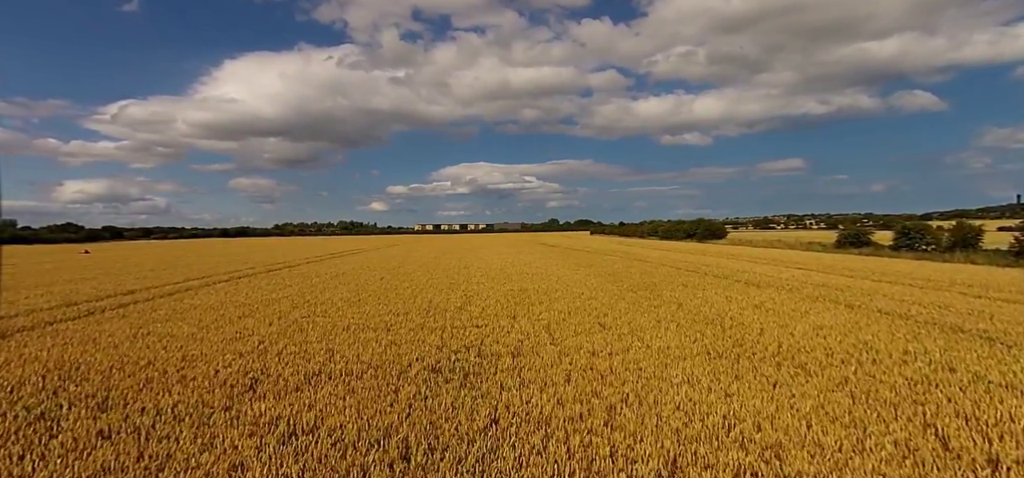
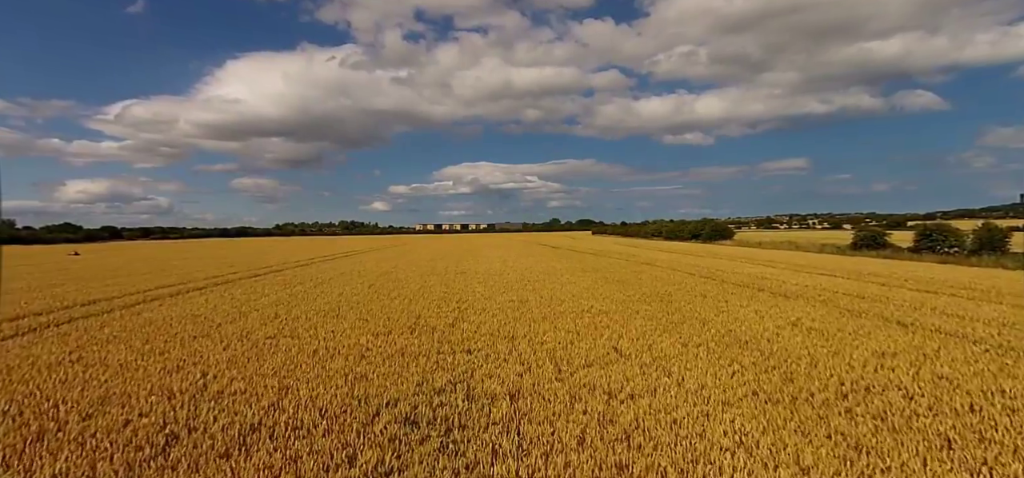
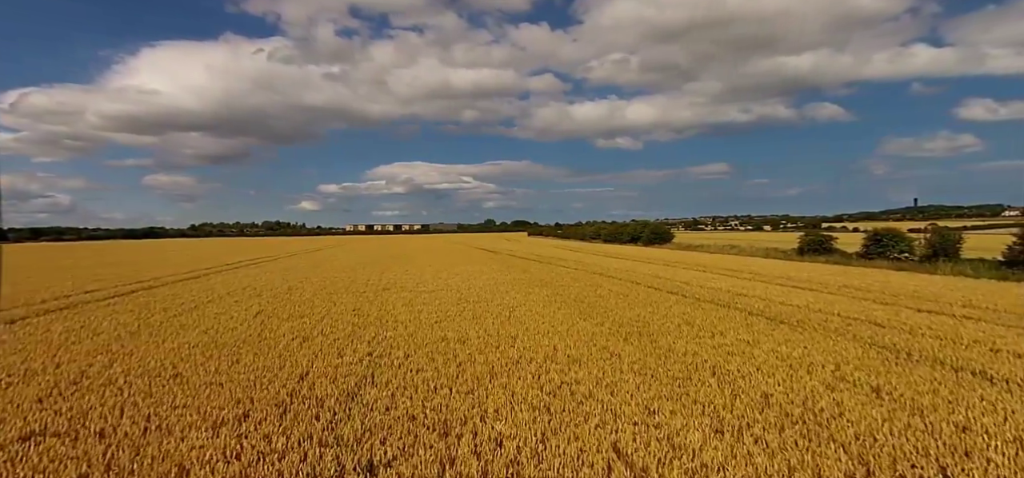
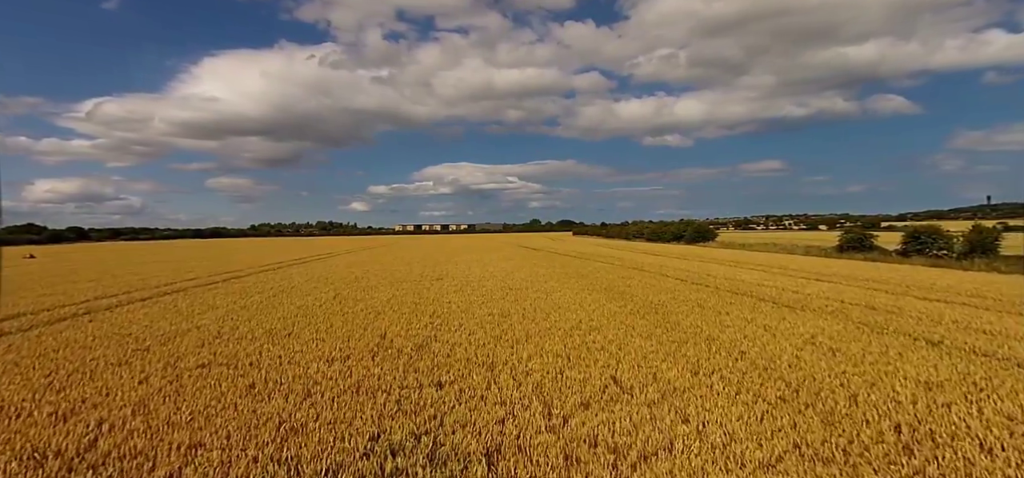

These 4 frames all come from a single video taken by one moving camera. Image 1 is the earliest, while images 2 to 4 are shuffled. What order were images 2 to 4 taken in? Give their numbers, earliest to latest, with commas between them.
2, 4, 3
